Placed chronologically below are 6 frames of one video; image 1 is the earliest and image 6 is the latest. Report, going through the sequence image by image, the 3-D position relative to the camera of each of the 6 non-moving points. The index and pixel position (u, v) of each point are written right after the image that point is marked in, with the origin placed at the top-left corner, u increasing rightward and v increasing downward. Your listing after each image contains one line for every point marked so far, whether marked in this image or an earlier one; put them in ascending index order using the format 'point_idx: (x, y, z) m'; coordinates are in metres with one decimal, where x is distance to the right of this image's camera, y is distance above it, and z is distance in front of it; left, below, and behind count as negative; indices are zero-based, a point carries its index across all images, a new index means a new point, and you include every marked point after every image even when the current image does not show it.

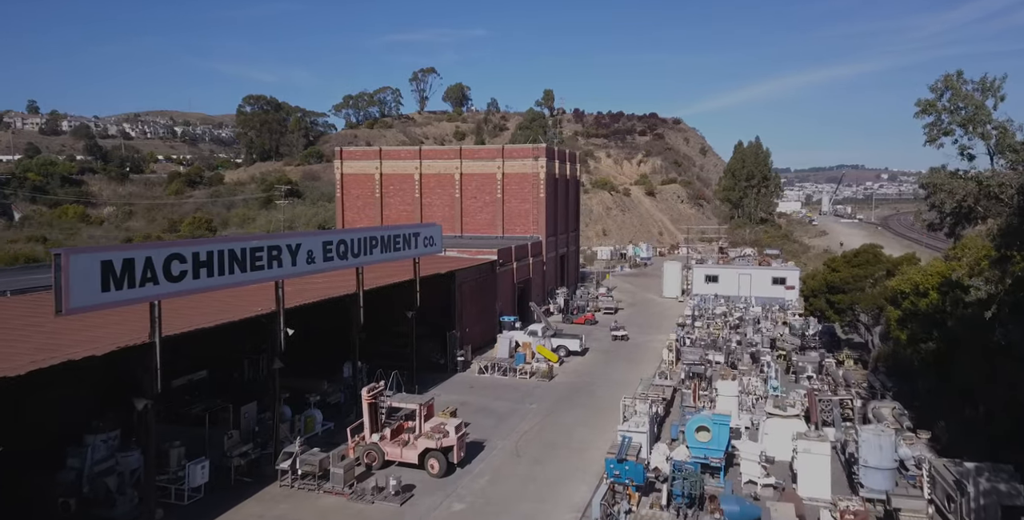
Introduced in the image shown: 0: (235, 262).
0: (-6.7, -0.1, +18.2) m
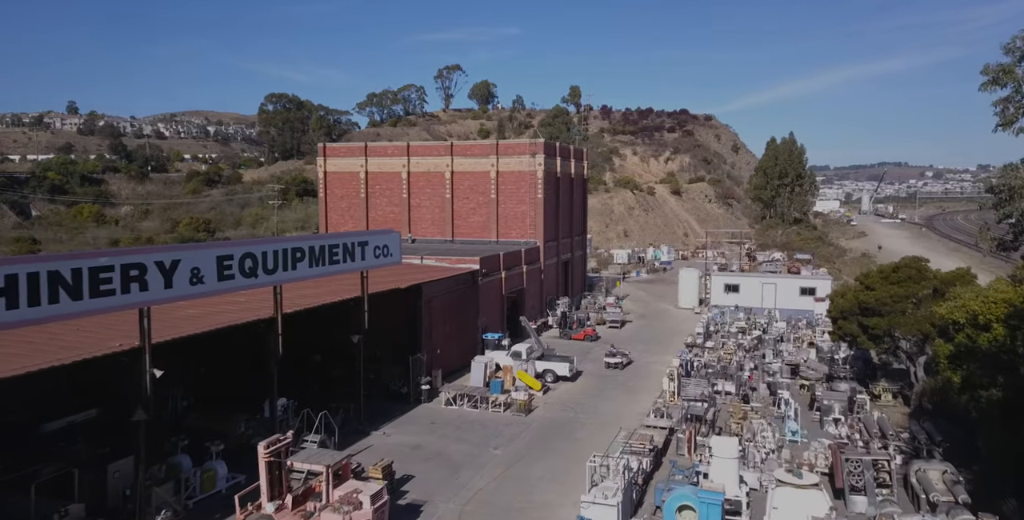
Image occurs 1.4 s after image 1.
0: (-8.3, -0.5, +13.9) m
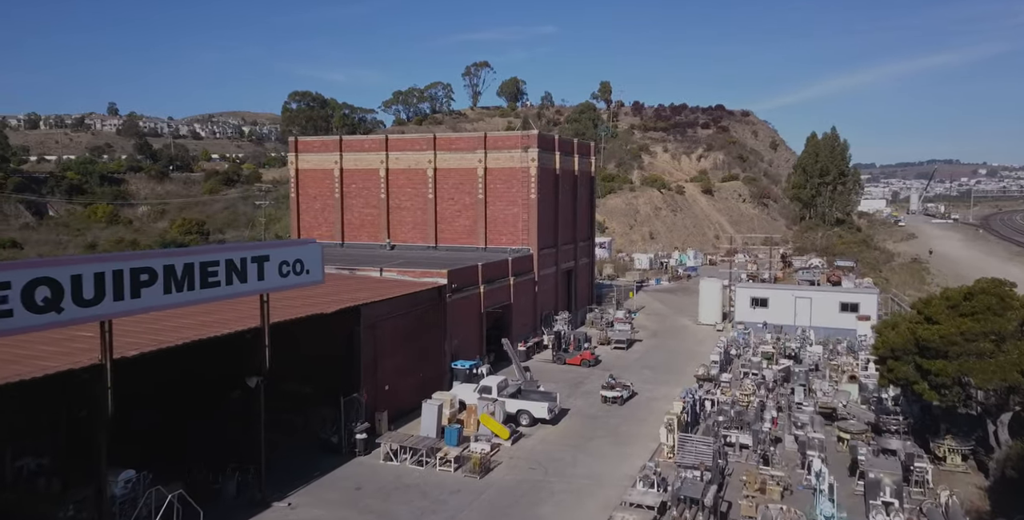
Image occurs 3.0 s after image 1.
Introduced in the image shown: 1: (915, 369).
0: (-10.2, -1.0, +8.6) m
1: (+10.3, -2.8, +19.3) m
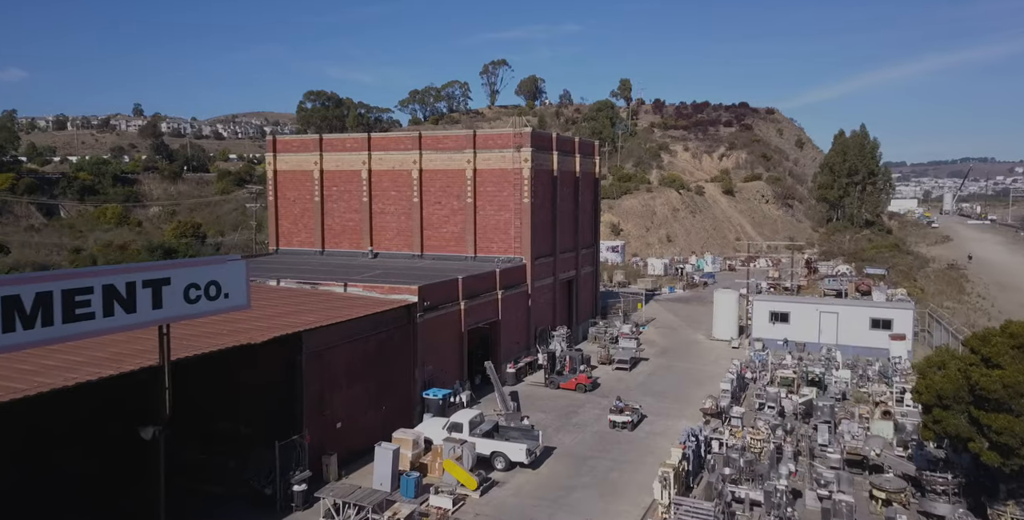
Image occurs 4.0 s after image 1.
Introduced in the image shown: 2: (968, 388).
0: (-11.5, -1.5, +5.3) m
1: (+9.4, -3.3, +15.4) m
2: (+9.3, -2.6, +15.5) m
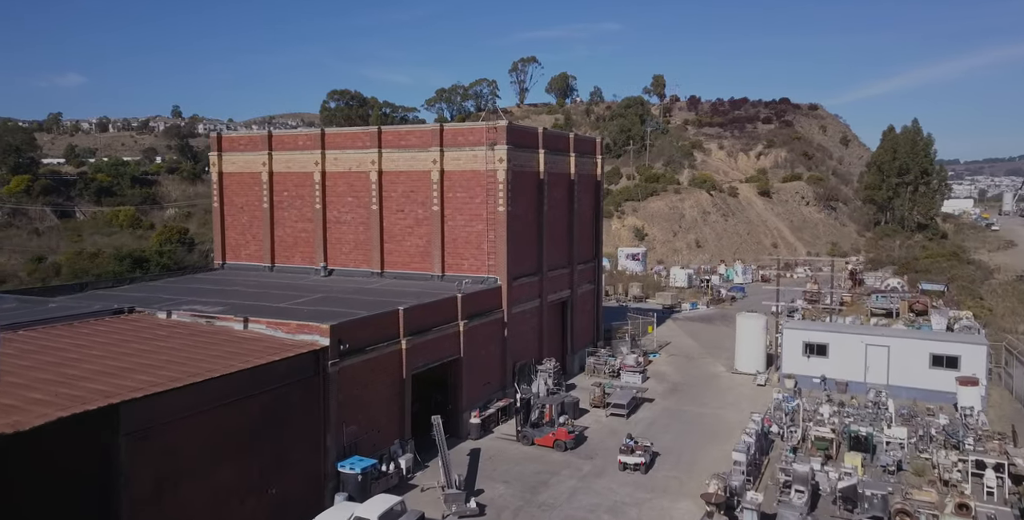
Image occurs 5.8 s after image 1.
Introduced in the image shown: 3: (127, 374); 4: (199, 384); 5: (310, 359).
0: (-14.0, -2.3, -0.1) m
1: (+7.4, -4.1, +8.9) m
2: (+7.4, -3.4, +9.0) m
3: (-7.9, -2.3, +15.6) m
4: (-6.5, -2.5, +15.4) m
5: (-5.1, -2.5, +18.7) m
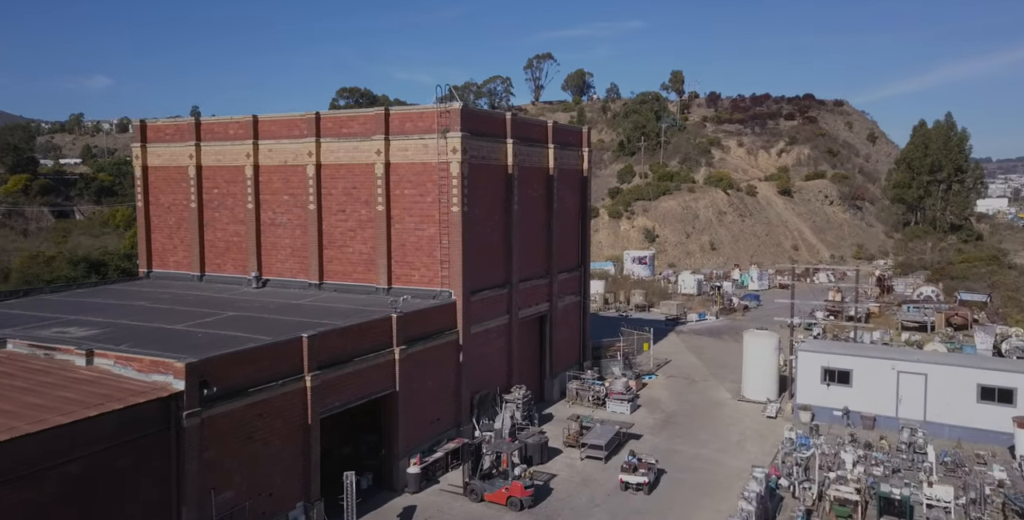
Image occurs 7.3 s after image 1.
0: (-16.2, -2.6, -4.4) m
1: (+5.5, -4.4, +4.0) m
2: (+5.4, -3.7, +4.1) m
3: (-9.6, -2.6, +11.1) m
4: (-8.3, -2.8, +10.9) m
5: (-6.7, -2.8, +14.1) m
